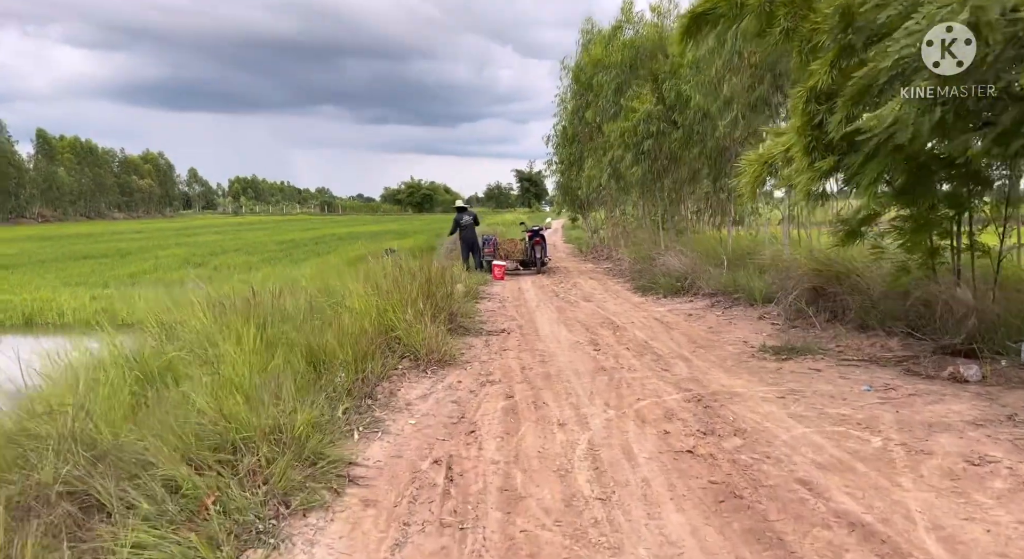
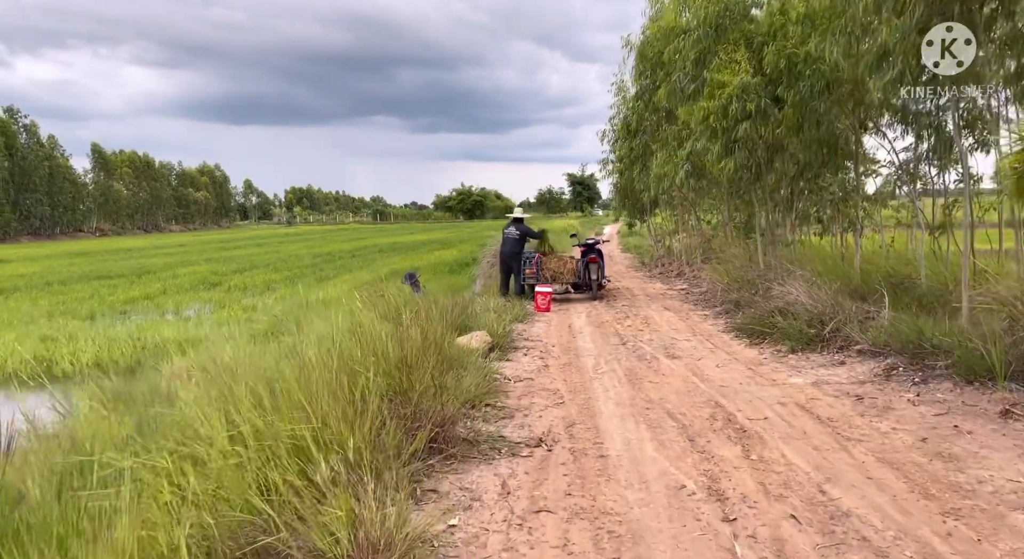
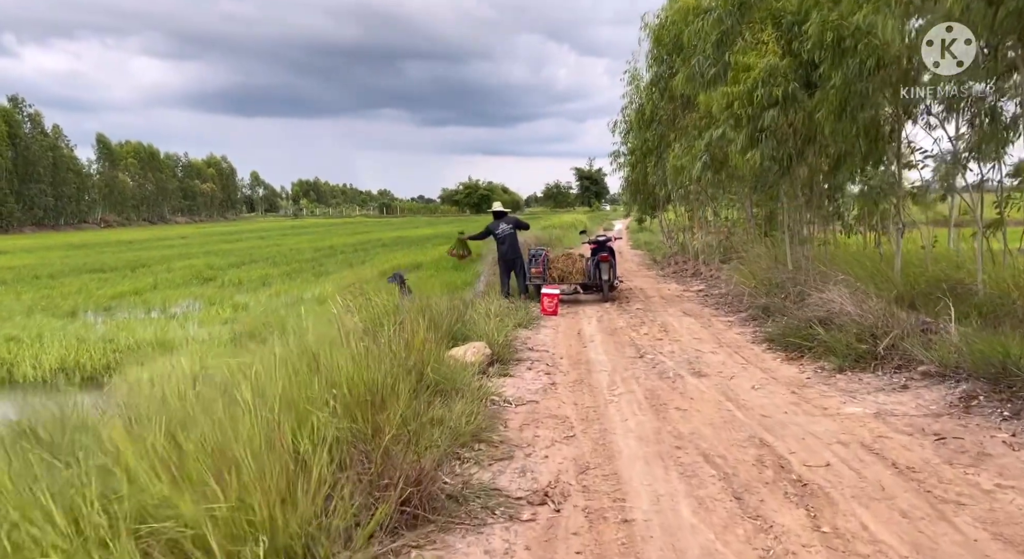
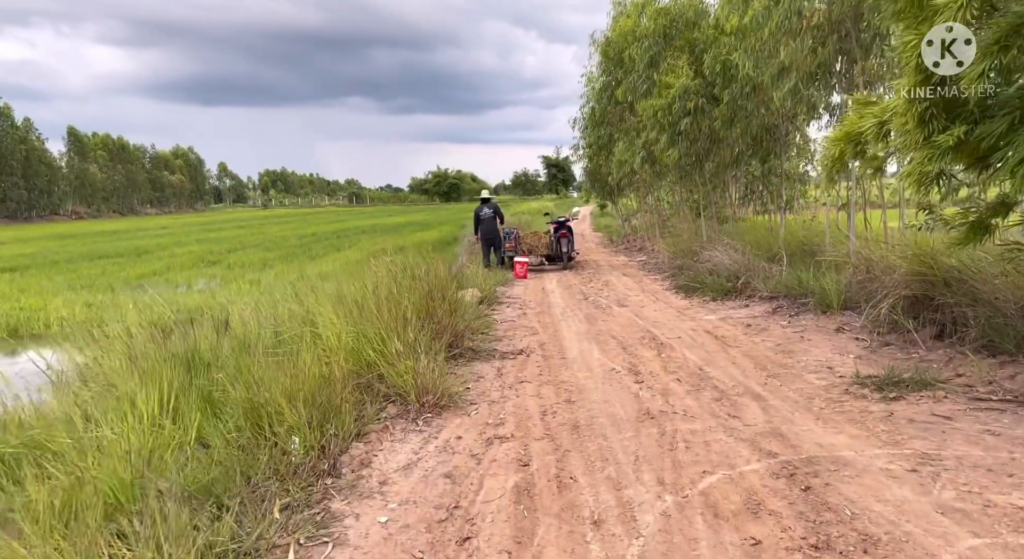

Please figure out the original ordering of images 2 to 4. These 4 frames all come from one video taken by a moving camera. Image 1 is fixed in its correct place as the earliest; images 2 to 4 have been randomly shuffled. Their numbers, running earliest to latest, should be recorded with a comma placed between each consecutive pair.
4, 2, 3
